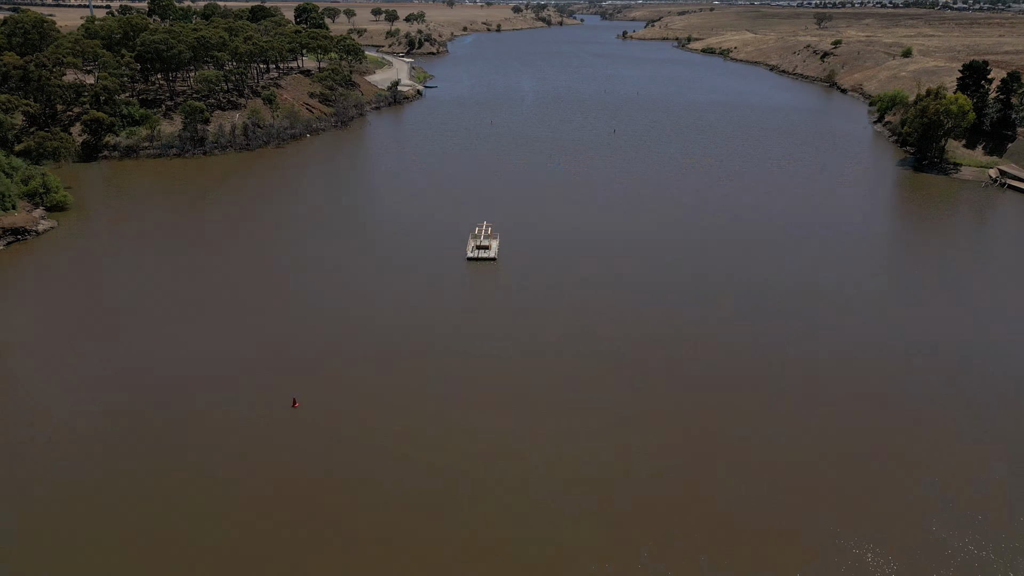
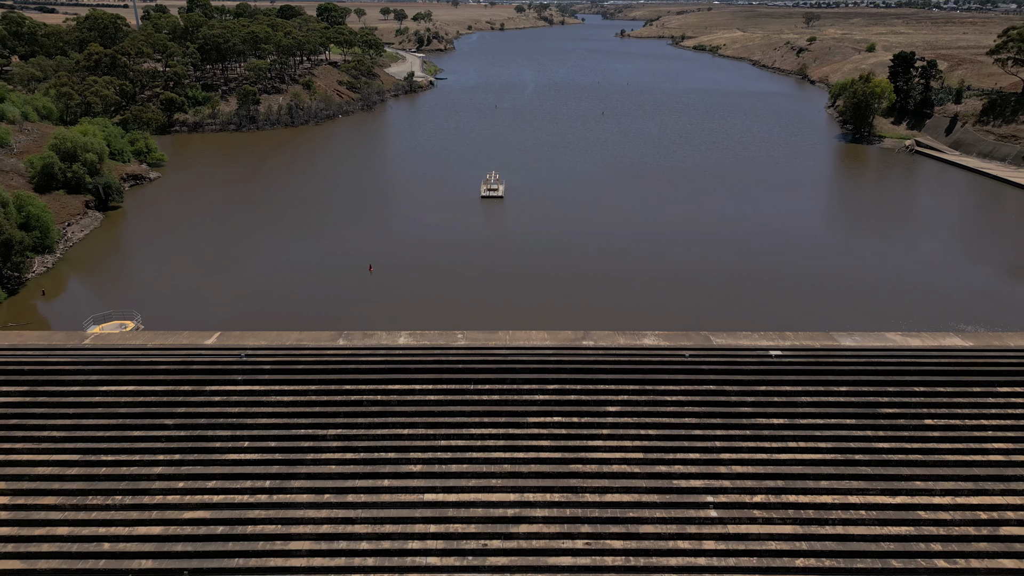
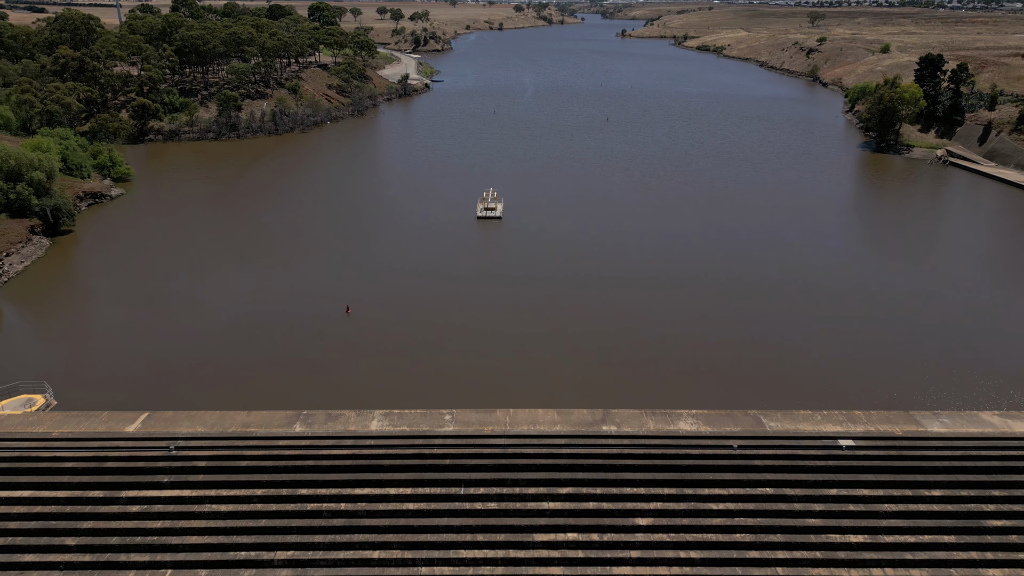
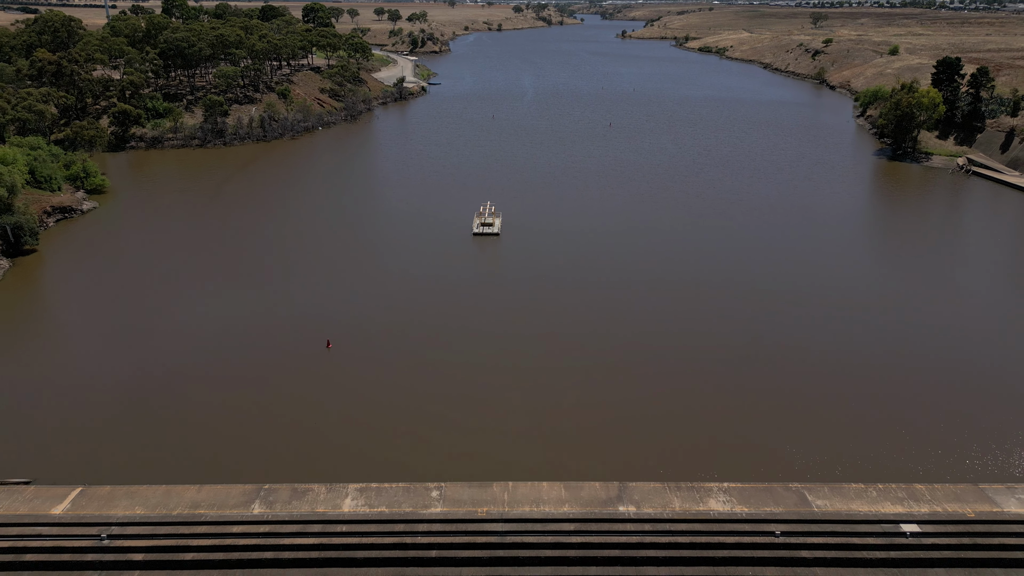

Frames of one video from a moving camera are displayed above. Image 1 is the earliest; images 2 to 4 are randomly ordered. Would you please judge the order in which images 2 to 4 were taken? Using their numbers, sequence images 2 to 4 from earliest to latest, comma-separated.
4, 3, 2
